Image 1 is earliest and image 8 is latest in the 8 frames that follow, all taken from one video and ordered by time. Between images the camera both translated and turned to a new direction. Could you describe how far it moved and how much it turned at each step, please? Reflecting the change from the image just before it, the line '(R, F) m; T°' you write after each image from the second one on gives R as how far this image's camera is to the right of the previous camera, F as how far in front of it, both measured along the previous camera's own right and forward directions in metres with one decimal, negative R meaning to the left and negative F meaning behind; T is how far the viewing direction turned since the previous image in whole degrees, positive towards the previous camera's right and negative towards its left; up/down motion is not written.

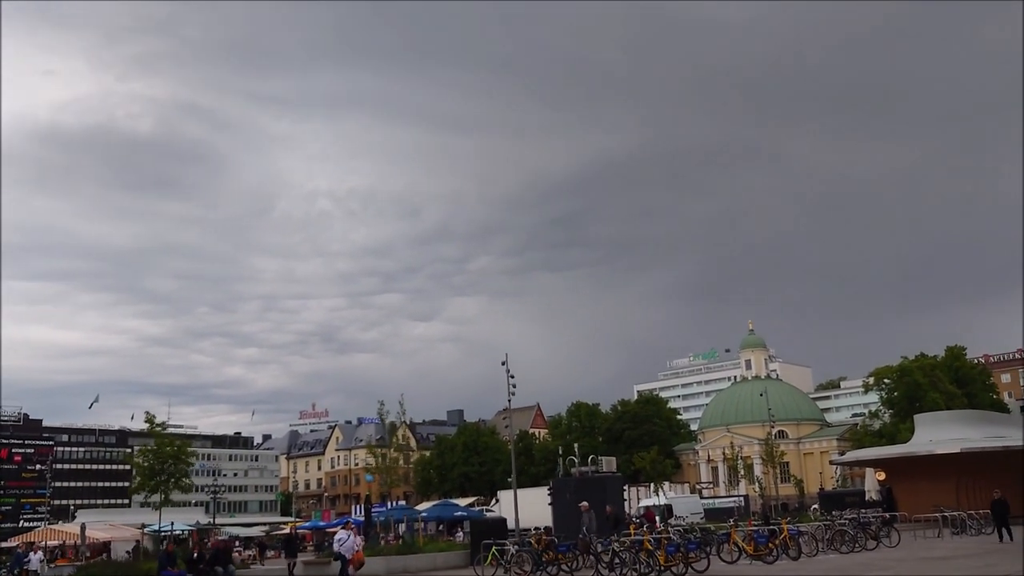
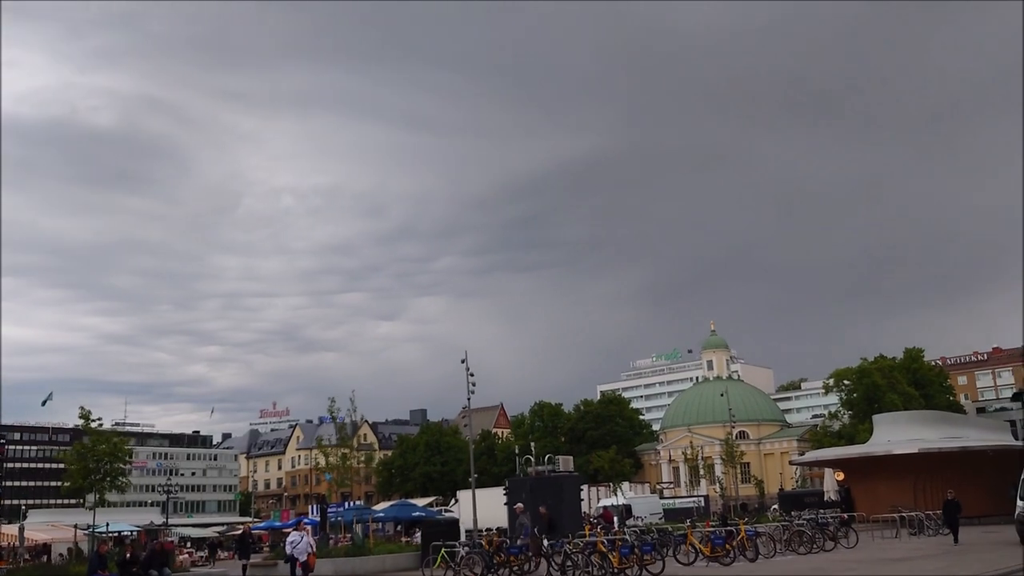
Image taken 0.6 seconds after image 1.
(+0.2, +0.4) m; +2°
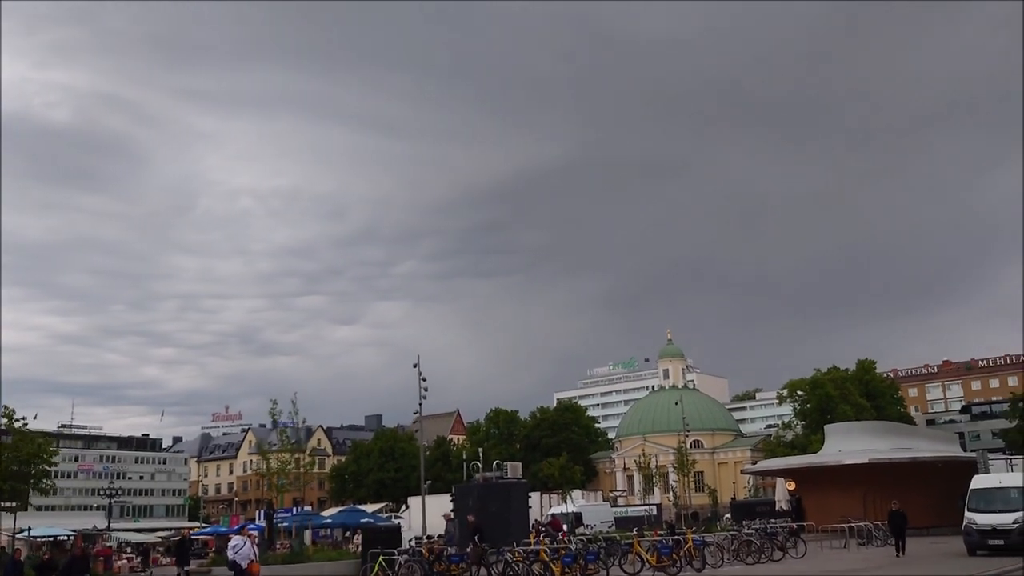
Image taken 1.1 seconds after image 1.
(+0.2, +0.4) m; +2°
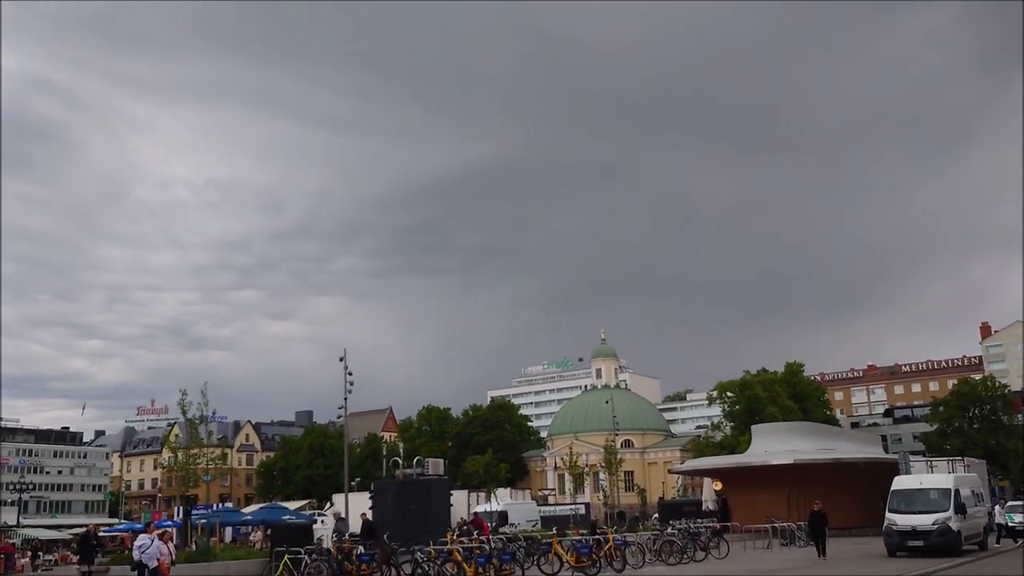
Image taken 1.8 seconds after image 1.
(+0.2, +0.5) m; +4°
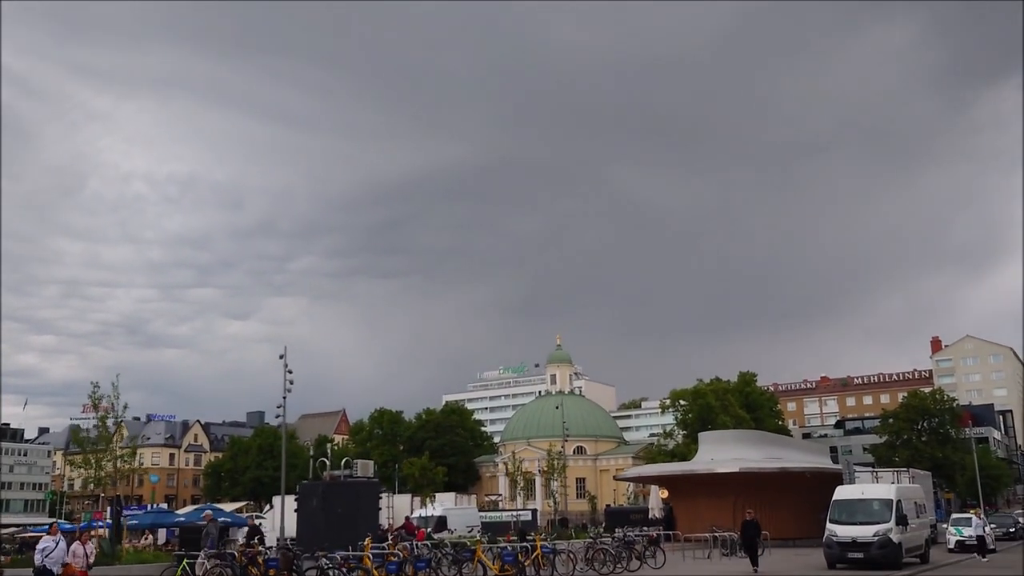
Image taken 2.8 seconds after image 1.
(+0.5, +0.7) m; +2°
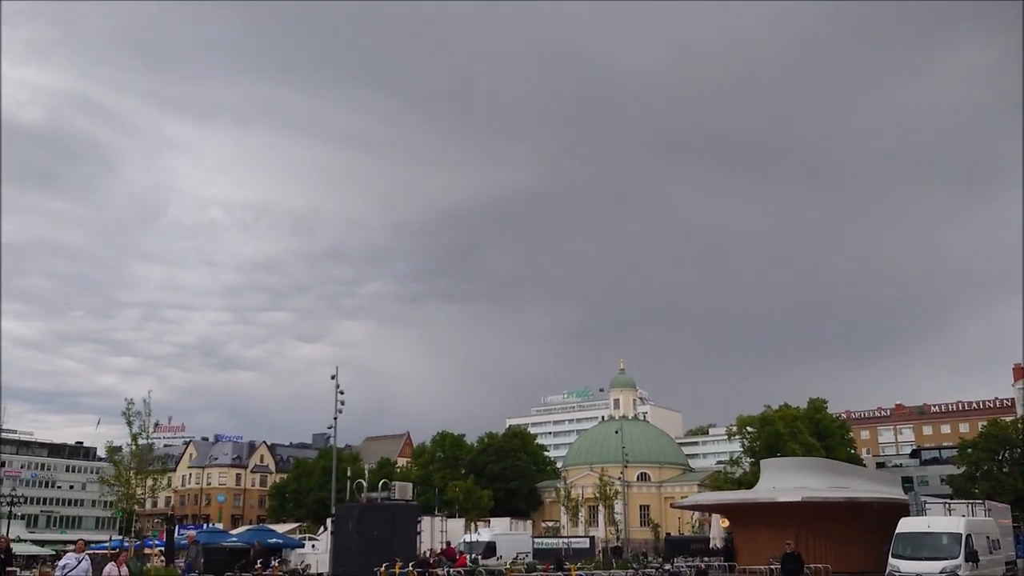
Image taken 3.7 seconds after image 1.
(+0.5, +0.7) m; -4°
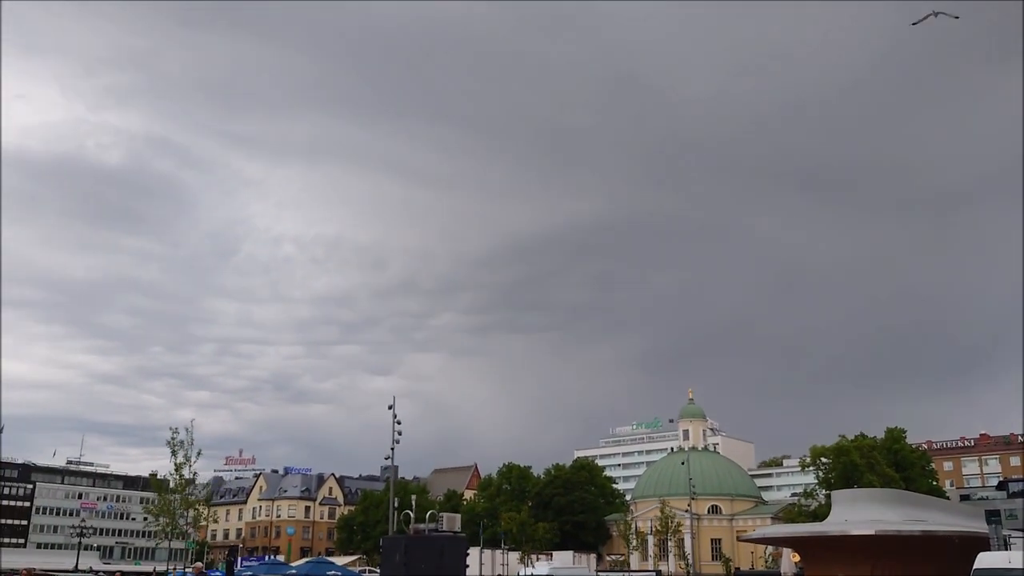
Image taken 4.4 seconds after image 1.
(+0.4, +0.6) m; -4°
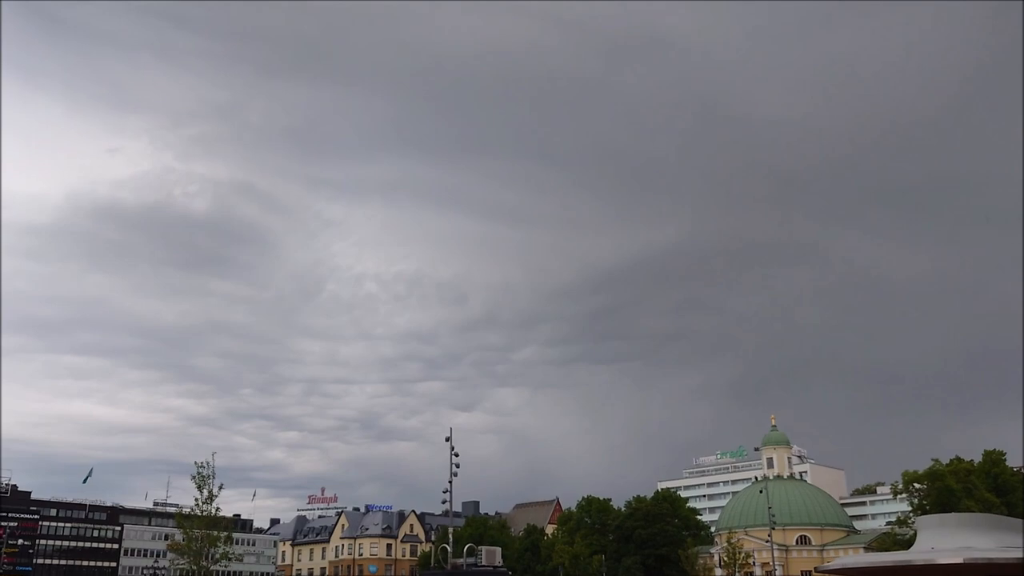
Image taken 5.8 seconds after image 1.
(+0.8, +1.0) m; -5°
